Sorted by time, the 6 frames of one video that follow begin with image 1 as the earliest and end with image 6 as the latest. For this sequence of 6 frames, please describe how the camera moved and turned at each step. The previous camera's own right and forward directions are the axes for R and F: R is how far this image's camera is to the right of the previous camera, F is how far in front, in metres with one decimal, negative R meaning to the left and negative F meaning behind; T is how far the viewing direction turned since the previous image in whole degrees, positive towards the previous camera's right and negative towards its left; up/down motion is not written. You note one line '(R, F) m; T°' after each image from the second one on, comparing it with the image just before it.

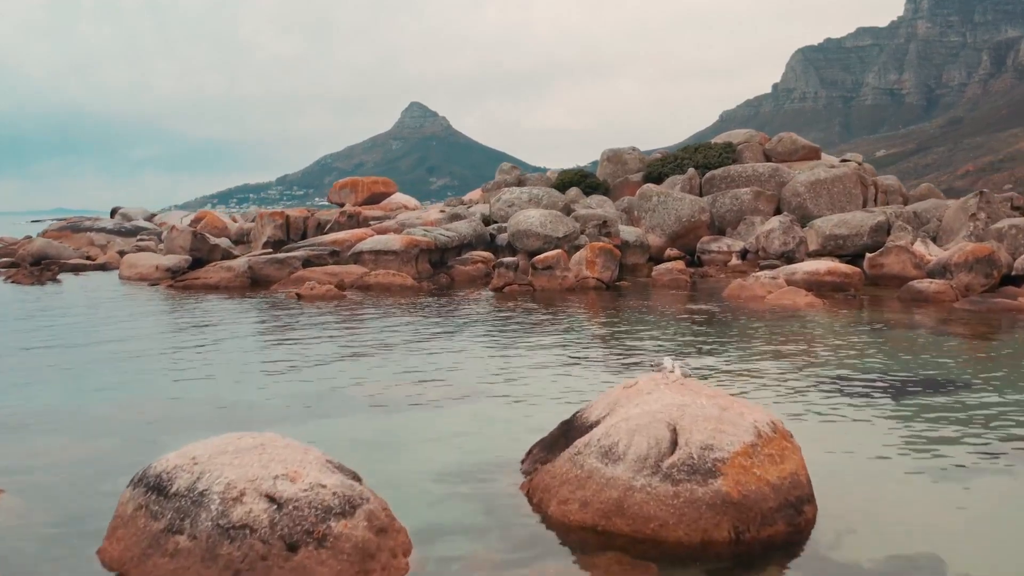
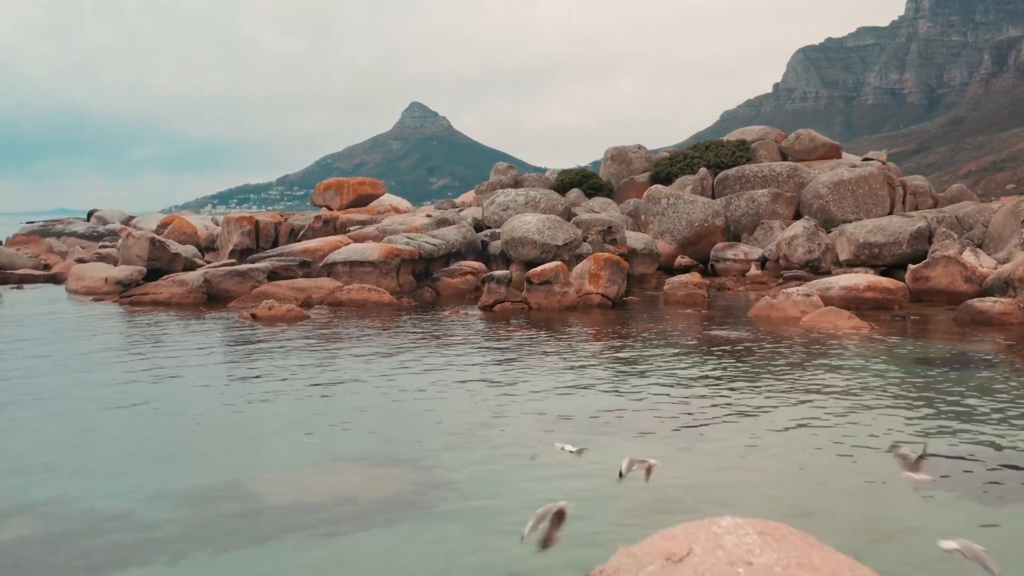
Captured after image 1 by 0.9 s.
(+0.2, +3.5) m; 0°
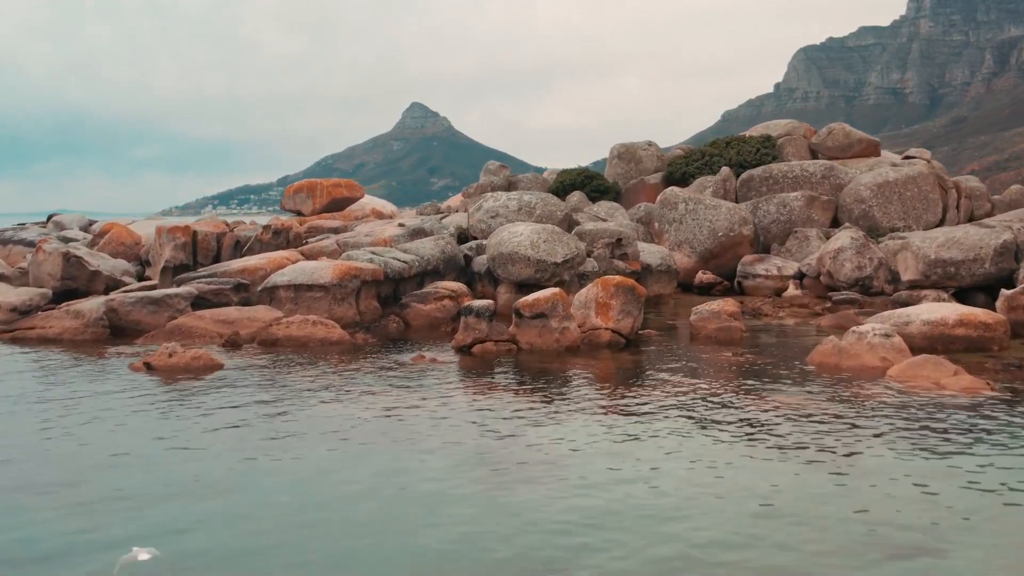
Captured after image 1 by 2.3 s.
(+0.3, +5.2) m; 0°
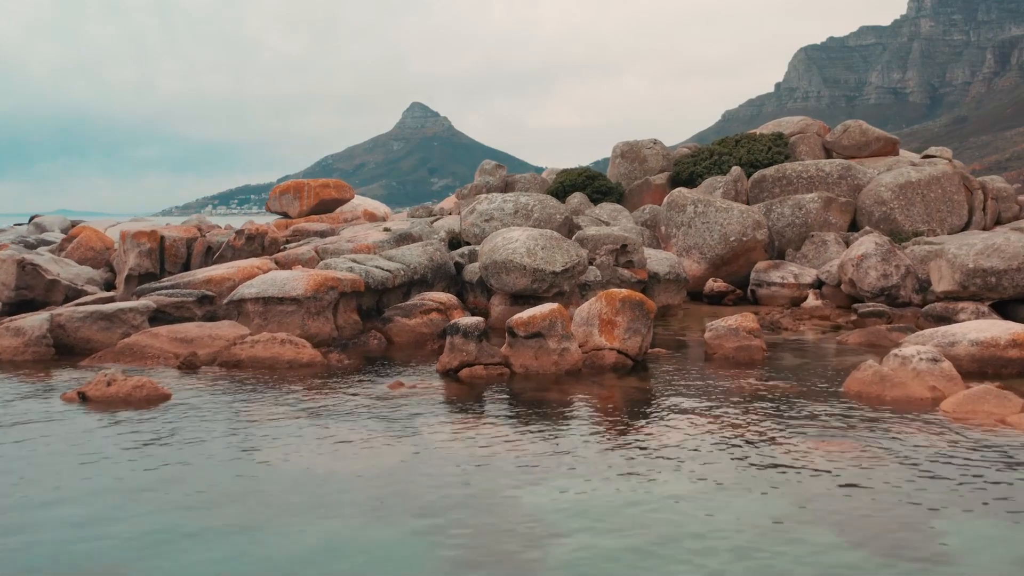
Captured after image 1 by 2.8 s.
(+0.1, +2.1) m; 0°
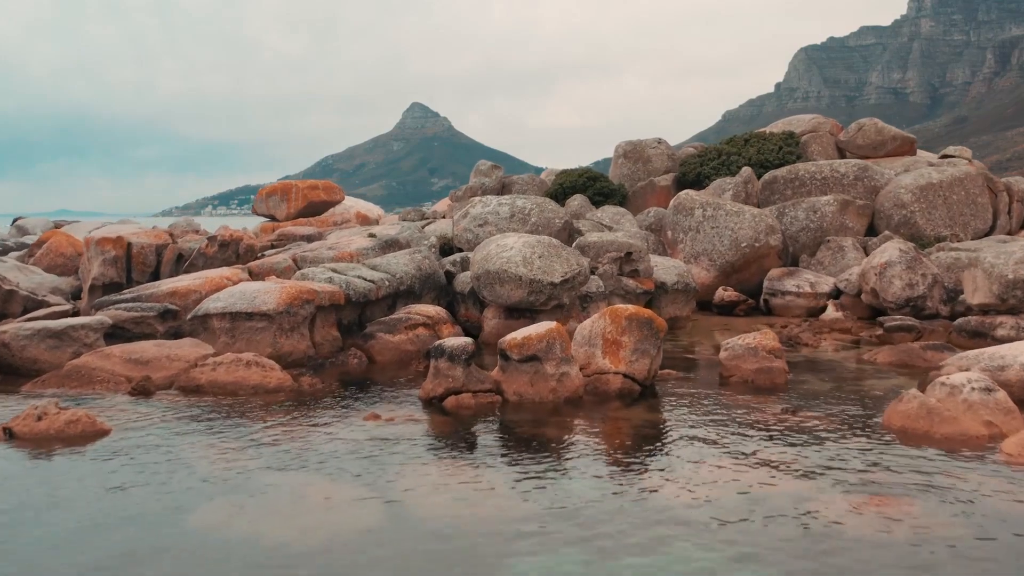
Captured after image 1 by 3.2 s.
(+0.1, +1.8) m; 0°
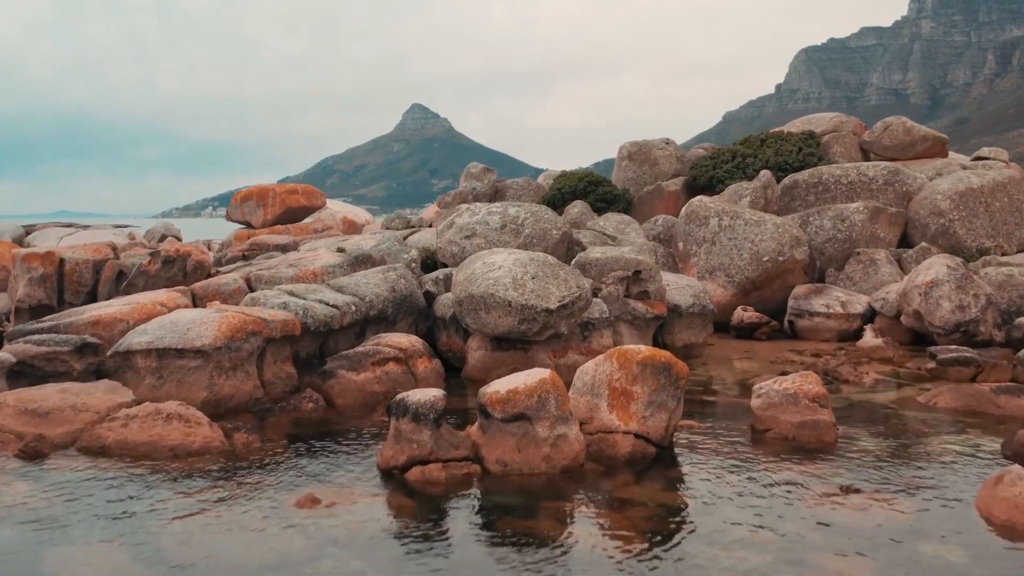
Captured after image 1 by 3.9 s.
(+0.2, +2.9) m; 0°
